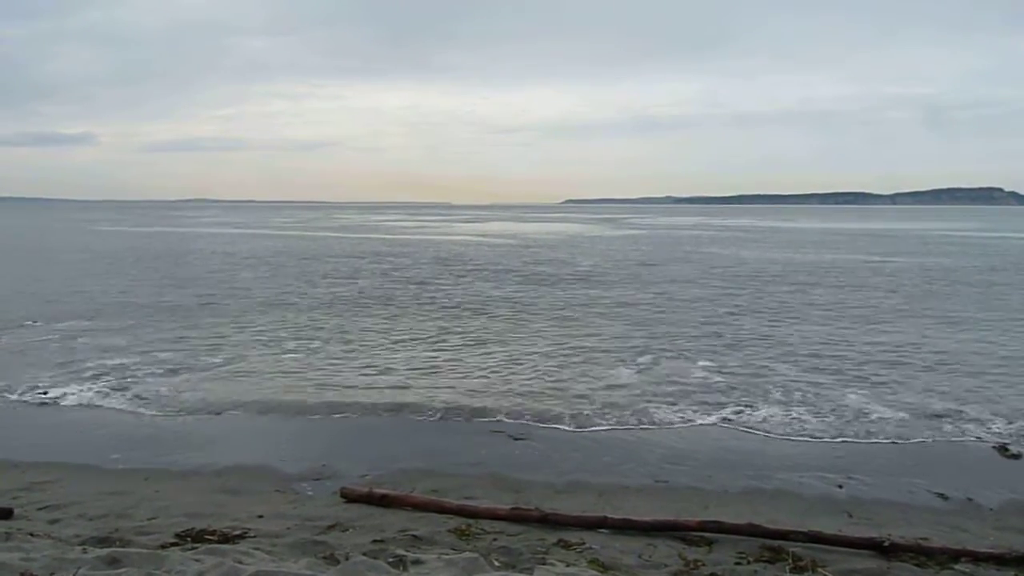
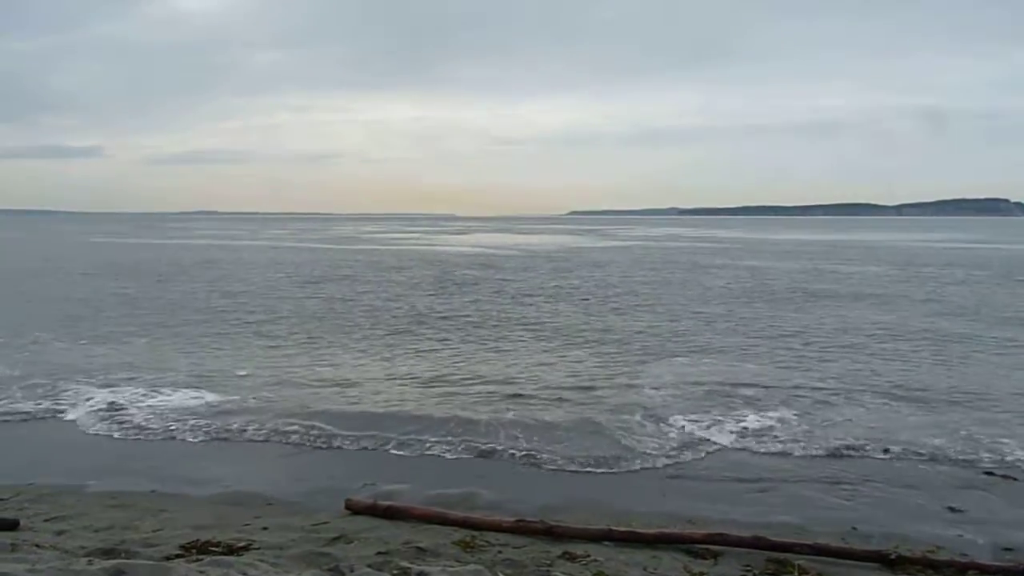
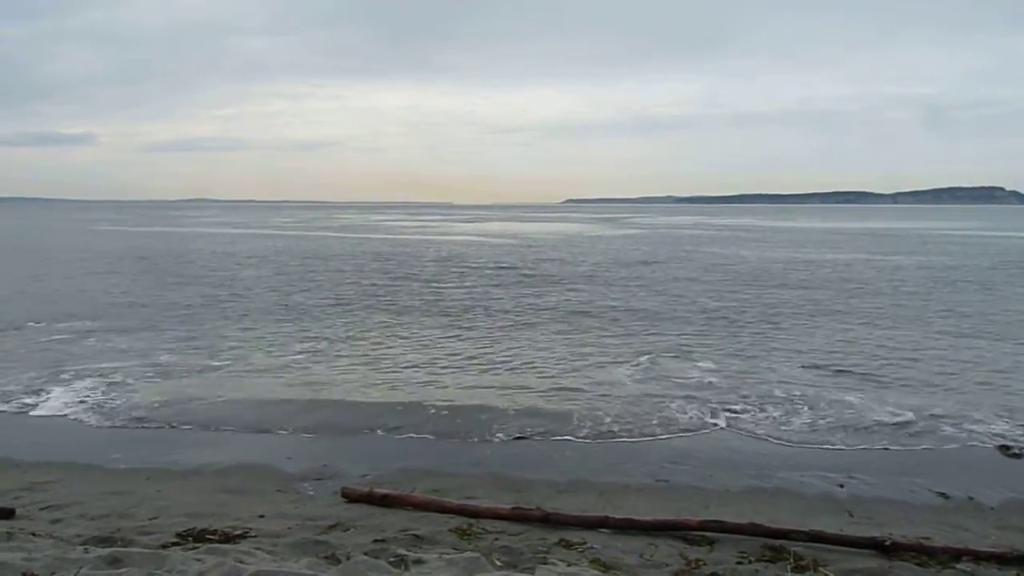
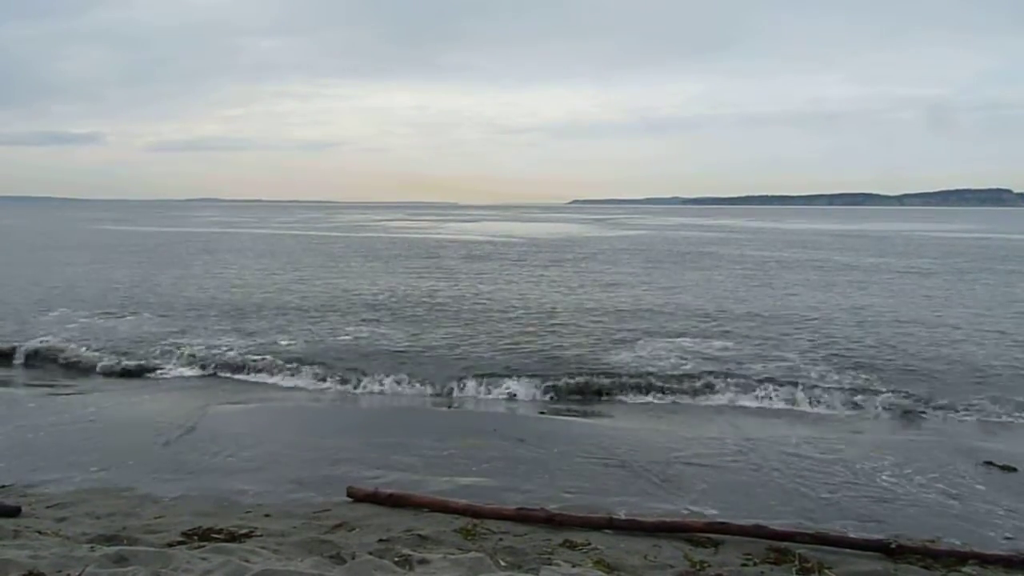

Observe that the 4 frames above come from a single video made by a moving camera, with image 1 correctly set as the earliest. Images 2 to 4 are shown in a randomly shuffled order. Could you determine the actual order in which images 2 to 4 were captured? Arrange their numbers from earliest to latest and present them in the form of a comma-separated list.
3, 4, 2
